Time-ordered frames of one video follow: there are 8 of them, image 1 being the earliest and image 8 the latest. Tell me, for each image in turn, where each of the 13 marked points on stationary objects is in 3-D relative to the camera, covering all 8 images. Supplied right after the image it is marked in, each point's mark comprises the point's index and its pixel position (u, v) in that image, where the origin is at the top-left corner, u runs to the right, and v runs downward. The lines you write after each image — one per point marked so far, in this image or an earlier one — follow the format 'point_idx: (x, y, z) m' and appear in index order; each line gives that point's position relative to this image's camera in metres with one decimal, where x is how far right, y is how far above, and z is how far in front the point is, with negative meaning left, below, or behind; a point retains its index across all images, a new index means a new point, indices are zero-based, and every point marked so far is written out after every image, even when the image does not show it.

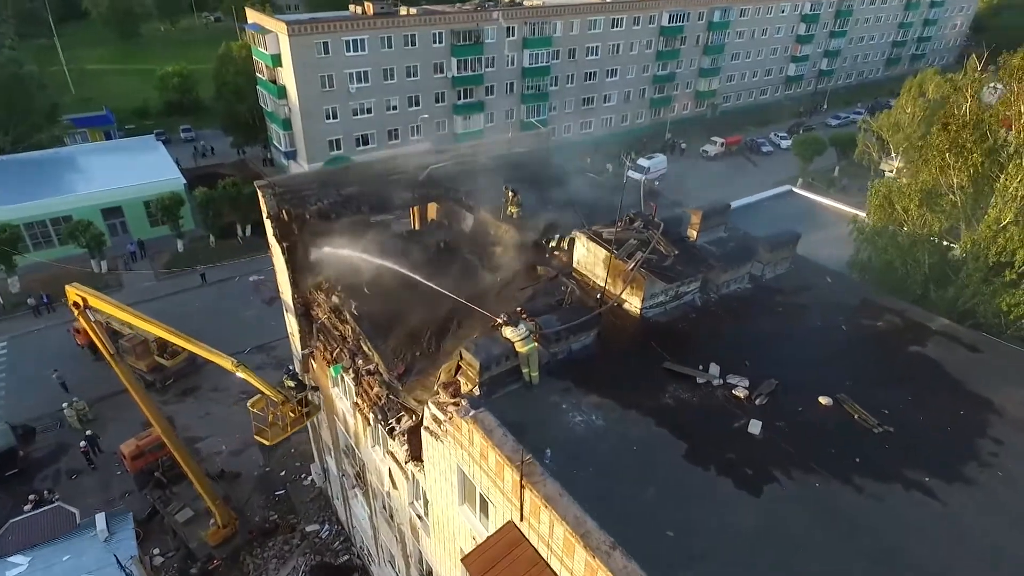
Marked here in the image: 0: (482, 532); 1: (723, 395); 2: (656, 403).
0: (-0.3, -3.4, +8.7) m
1: (+3.1, -1.5, +8.9) m
2: (+2.1, -1.6, +8.7) m
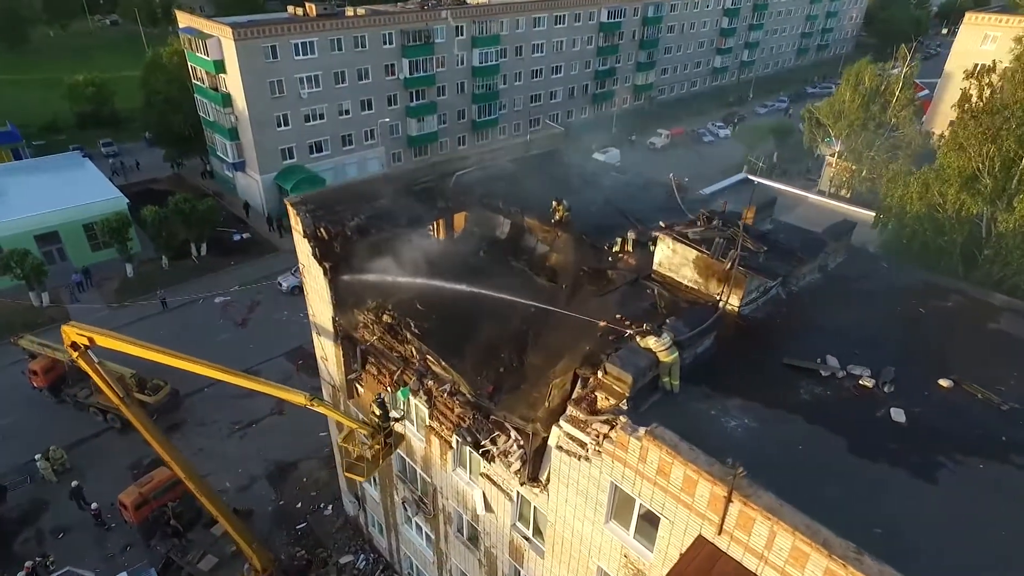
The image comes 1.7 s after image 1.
0: (+1.8, -3.5, +8.5) m
1: (+5.1, -1.4, +9.1) m
2: (+4.0, -1.6, +8.8) m
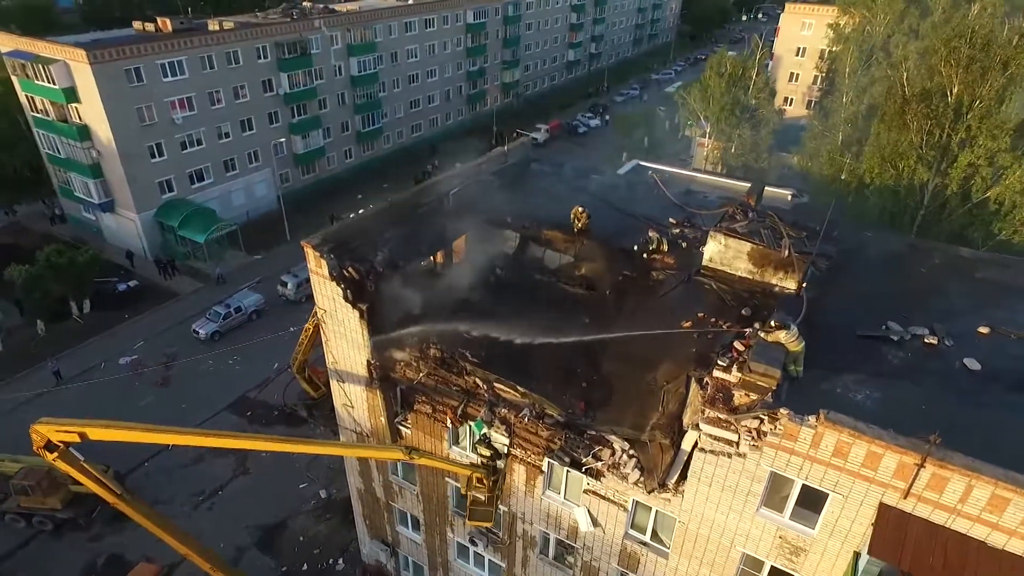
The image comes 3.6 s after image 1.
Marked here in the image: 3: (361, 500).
0: (+4.2, -3.5, +9.0) m
1: (+6.9, -0.9, +10.4) m
2: (+6.0, -1.3, +9.8) m
3: (-3.8, -5.3, +15.5) m
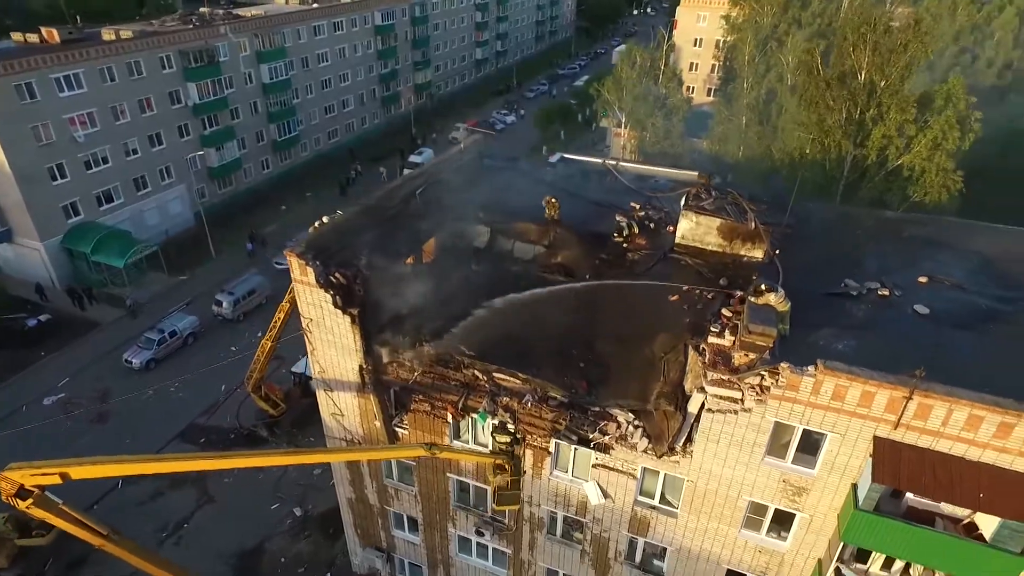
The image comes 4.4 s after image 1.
0: (+4.6, -2.9, +10.0) m
1: (+6.9, -0.1, +11.7) m
2: (+6.1, -0.5, +11.0) m
3: (-4.0, -5.5, +15.3) m
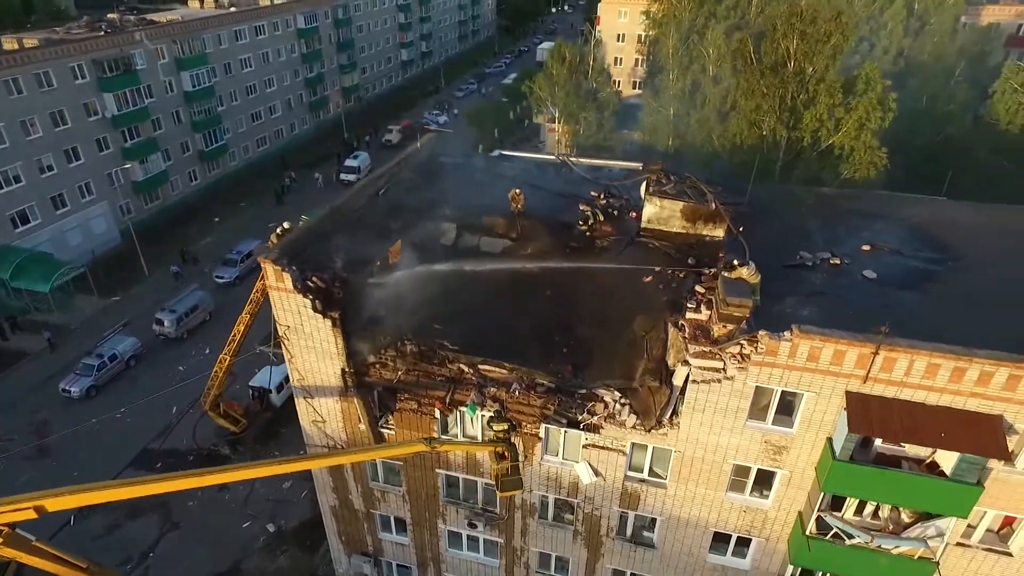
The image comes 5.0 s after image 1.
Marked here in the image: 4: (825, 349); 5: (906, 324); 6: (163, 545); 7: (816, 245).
0: (+4.6, -2.4, +10.7) m
1: (+6.5, +0.5, +12.6) m
2: (+5.8, 0.0, +11.9) m
3: (-4.3, -5.6, +15.1) m
4: (+4.9, -0.9, +9.6) m
5: (+6.9, -0.6, +10.8) m
6: (-10.3, -7.6, +18.2) m
7: (+6.7, +1.0, +13.5) m
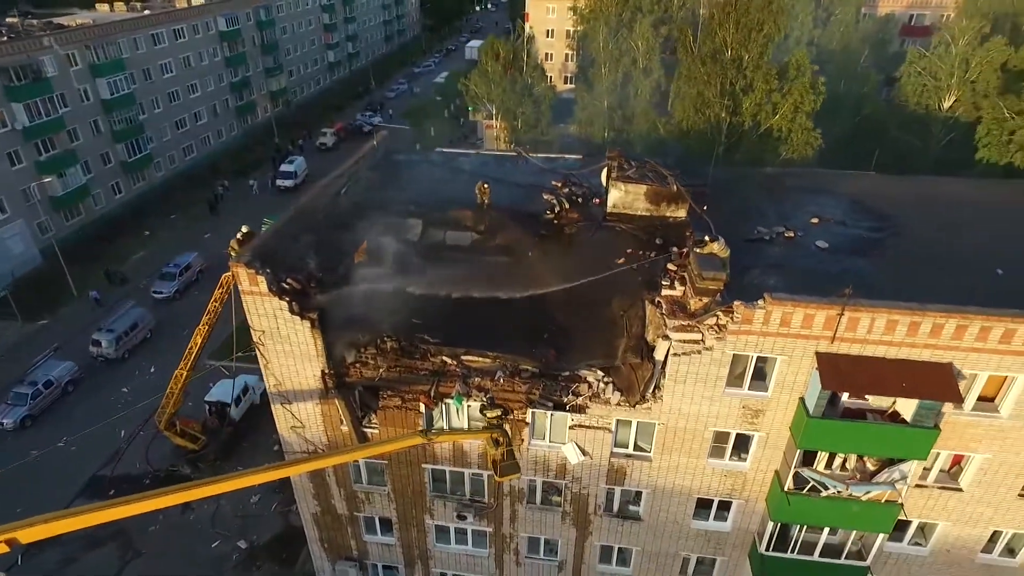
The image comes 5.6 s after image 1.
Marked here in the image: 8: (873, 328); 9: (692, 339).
0: (+4.5, -1.9, +11.4) m
1: (+5.9, +1.1, +13.4) m
2: (+5.4, +0.6, +12.6) m
3: (-4.7, -5.7, +14.8) m
4: (+4.7, -0.4, +10.3) m
5: (+6.6, 0.0, +11.6) m
6: (-10.8, -8.1, +17.3) m
7: (+6.0, +1.6, +14.3) m
8: (+6.0, -0.7, +10.3) m
9: (+3.2, -0.9, +10.9) m
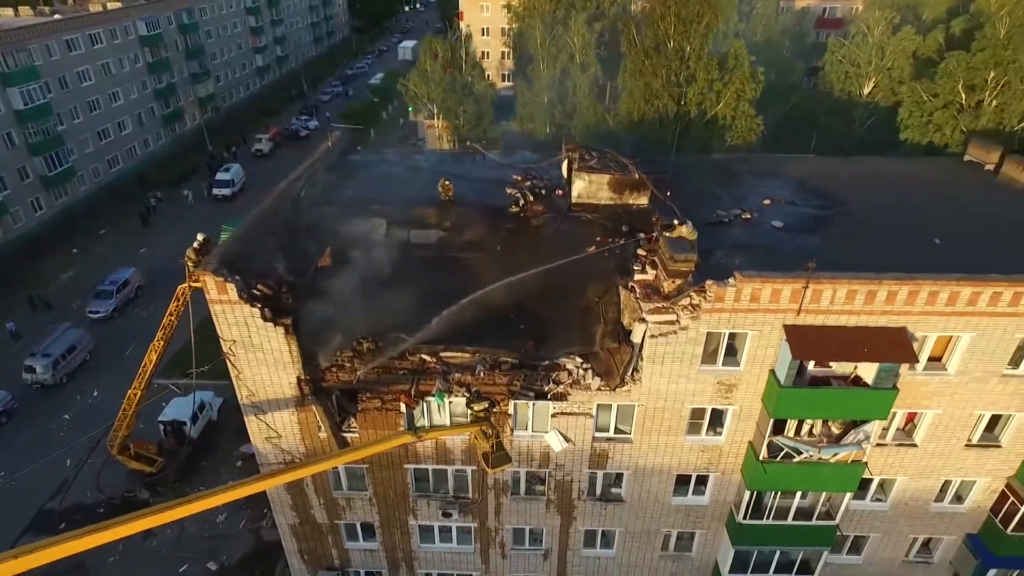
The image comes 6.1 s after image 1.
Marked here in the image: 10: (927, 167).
0: (+4.1, -1.5, +11.8) m
1: (+5.2, +1.6, +14.0) m
2: (+4.8, +1.0, +13.2) m
3: (-5.1, -5.8, +14.4) m
4: (+4.4, 0.0, +10.8) m
5: (+6.1, +0.5, +12.3) m
6: (-11.2, -8.5, +16.4) m
7: (+5.2, +2.0, +14.9) m
8: (+5.7, -0.2, +10.9) m
9: (+2.9, -0.6, +11.3) m
10: (+12.2, +3.6, +18.2) m
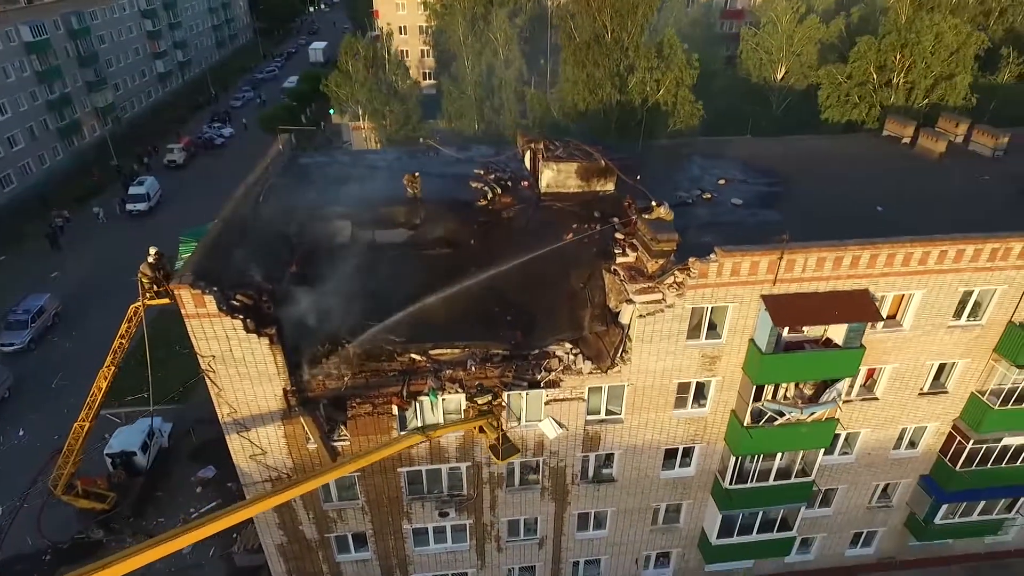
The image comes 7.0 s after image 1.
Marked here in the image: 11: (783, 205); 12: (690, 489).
0: (+4.0, -1.1, +12.3) m
1: (+4.6, +2.1, +14.6) m
2: (+4.3, +1.6, +13.7) m
3: (-5.1, -6.0, +13.8) m
4: (+4.3, +0.5, +11.3) m
5: (+5.7, +1.1, +13.0) m
6: (-11.3, -9.2, +15.0) m
7: (+4.4, +2.6, +15.5) m
8: (+5.5, +0.4, +11.6) m
9: (+2.7, -0.2, +11.6) m
10: (+10.8, +4.6, +19.6) m
11: (+6.4, +2.0, +14.6) m
12: (+4.2, -4.7, +14.5) m
